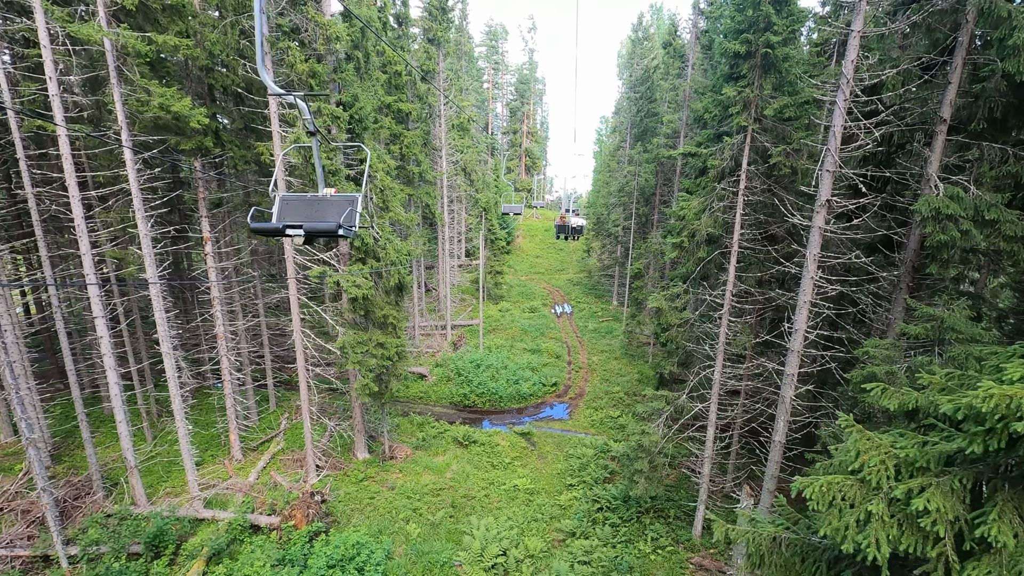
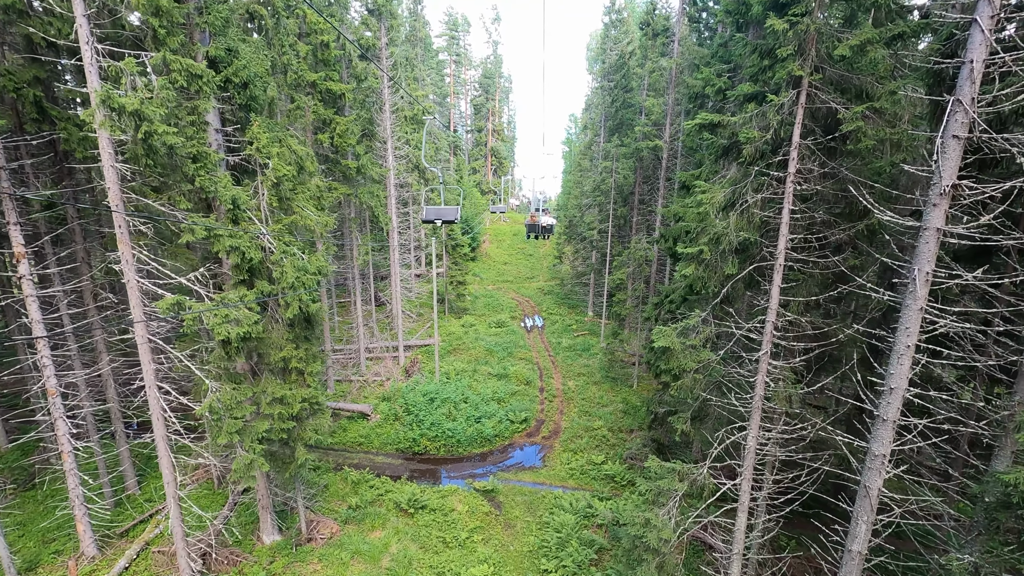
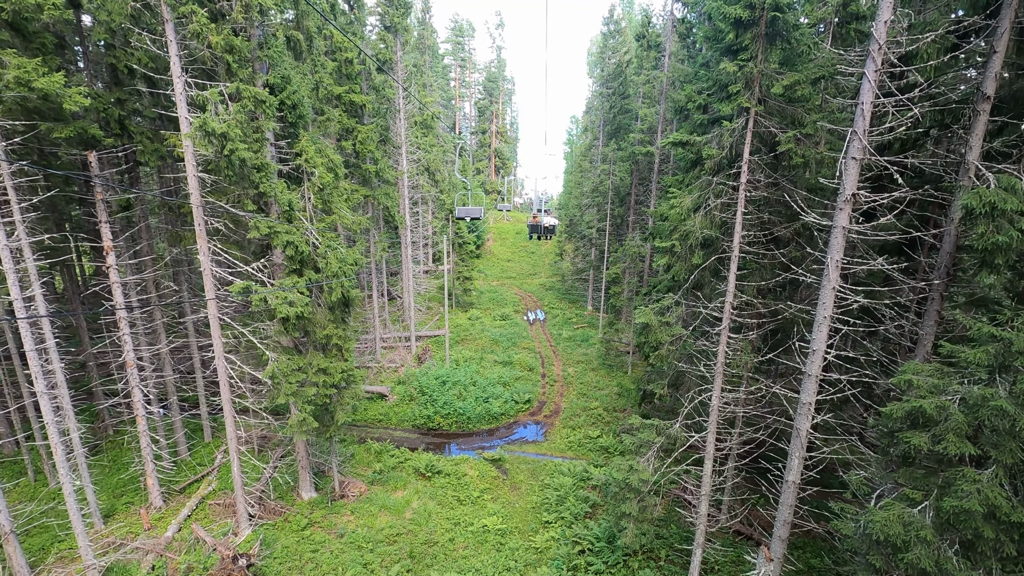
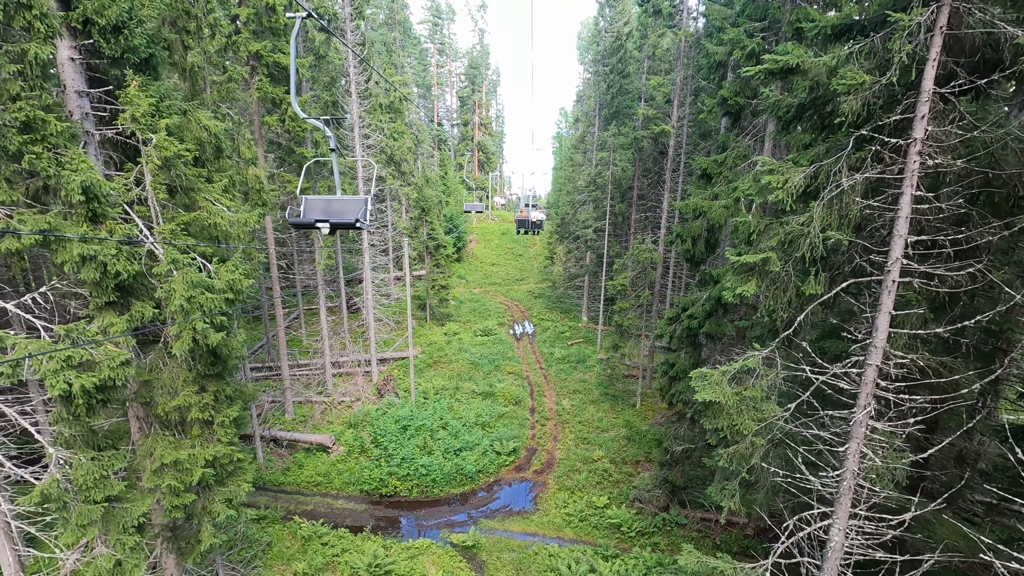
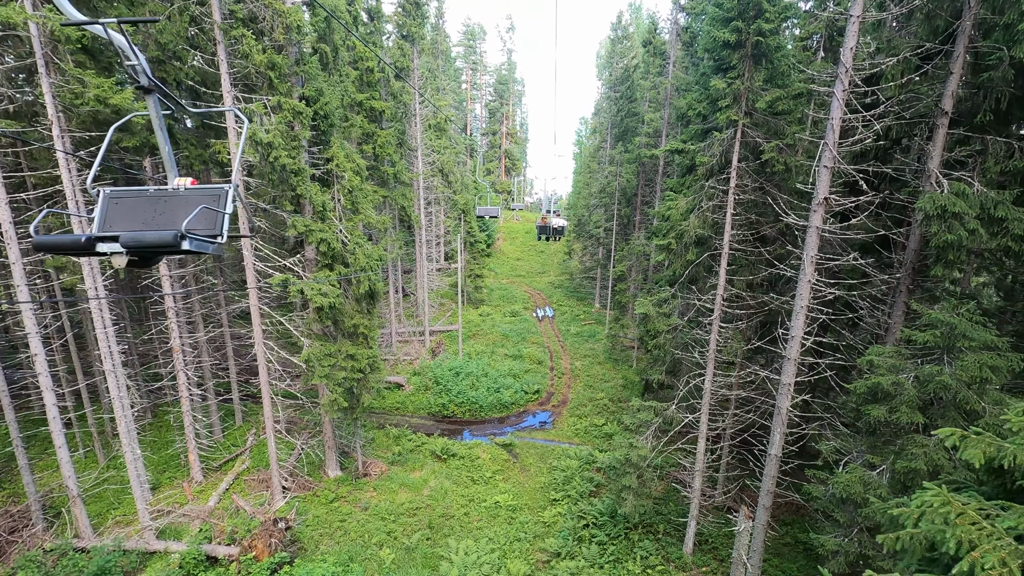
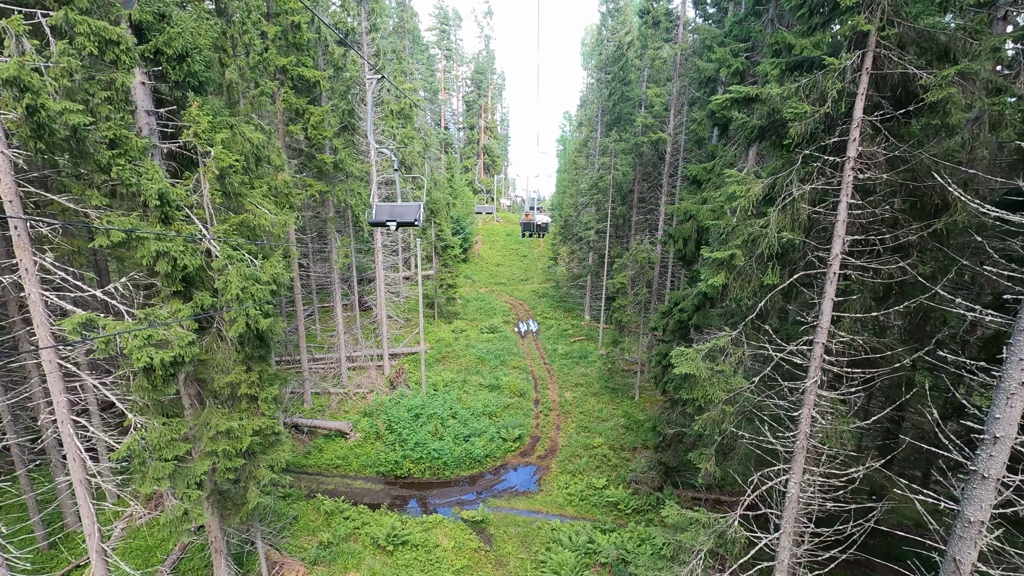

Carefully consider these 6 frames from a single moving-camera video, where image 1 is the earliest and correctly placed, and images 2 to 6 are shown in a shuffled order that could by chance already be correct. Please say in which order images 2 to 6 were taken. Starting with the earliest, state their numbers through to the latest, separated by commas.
5, 3, 2, 6, 4
